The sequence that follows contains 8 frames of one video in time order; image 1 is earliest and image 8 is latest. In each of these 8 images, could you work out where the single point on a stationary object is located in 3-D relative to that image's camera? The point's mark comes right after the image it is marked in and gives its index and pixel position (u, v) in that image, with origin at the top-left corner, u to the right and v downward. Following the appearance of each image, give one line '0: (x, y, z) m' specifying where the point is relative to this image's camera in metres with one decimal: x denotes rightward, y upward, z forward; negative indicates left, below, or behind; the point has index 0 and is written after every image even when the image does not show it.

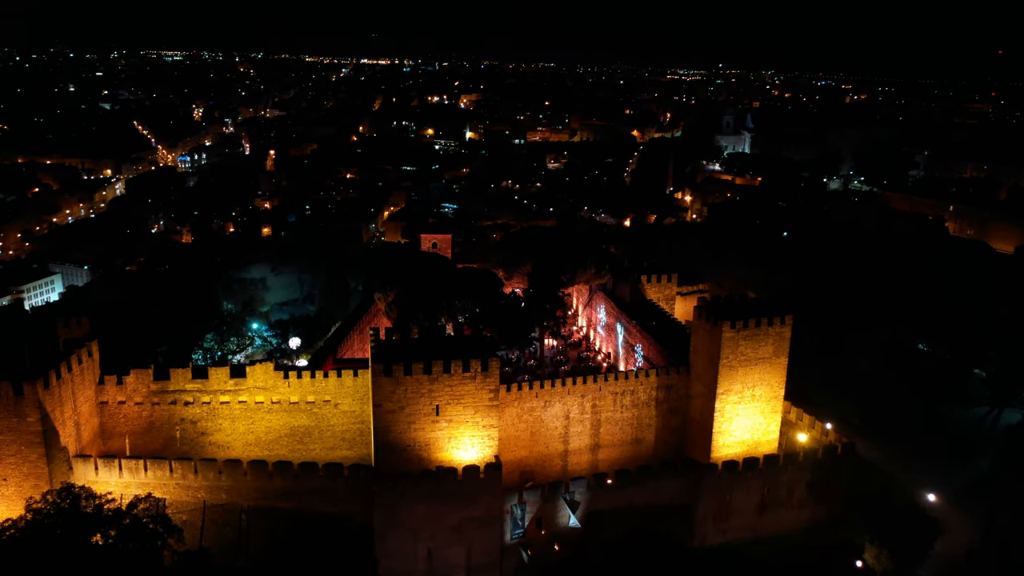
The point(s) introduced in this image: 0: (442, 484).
0: (-1.4, -4.0, +16.9) m
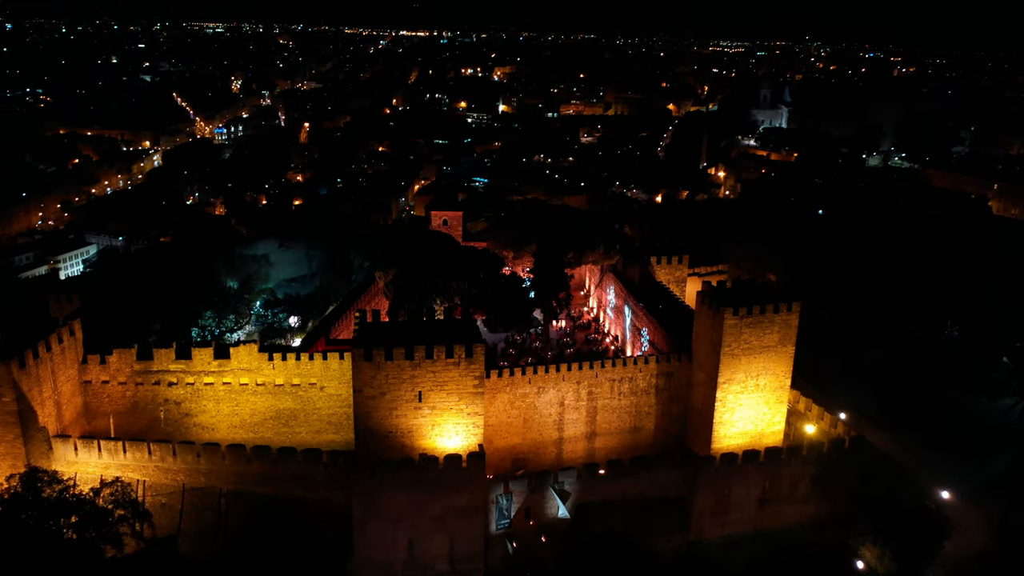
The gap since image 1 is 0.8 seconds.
0: (-1.8, -3.7, +16.4) m
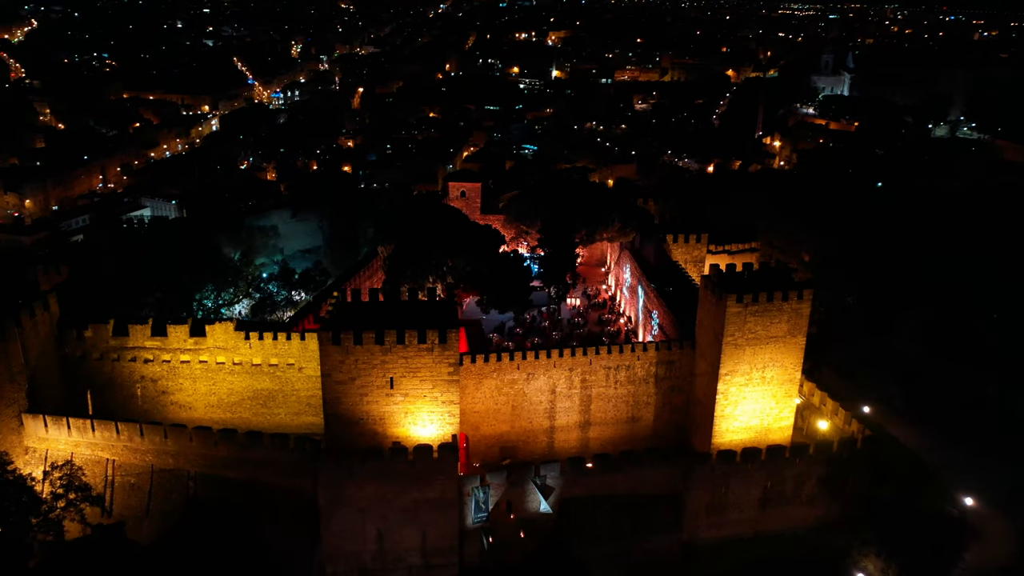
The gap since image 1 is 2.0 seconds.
0: (-2.3, -3.3, +15.6) m
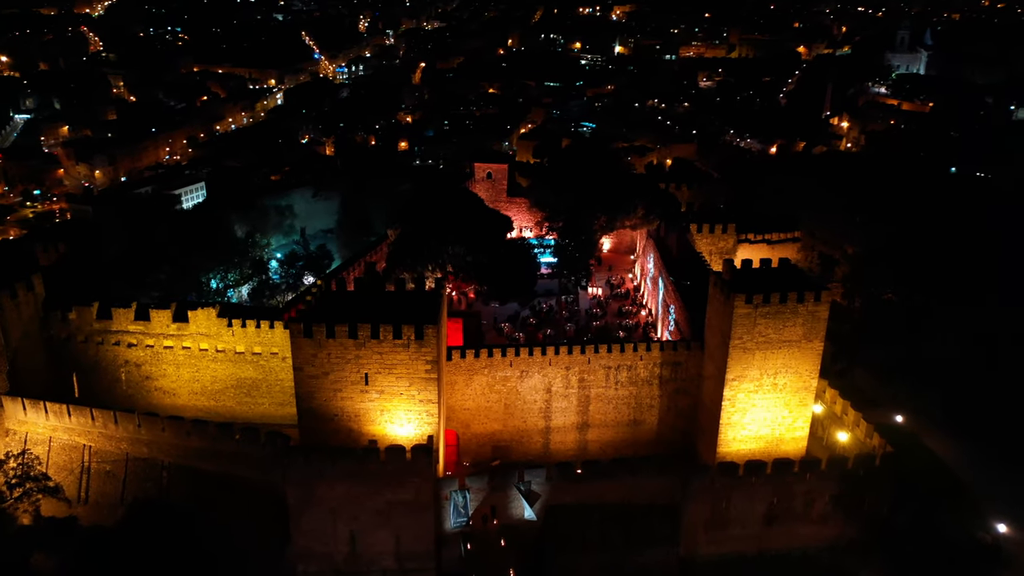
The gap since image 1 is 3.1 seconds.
0: (-2.7, -3.2, +14.9) m
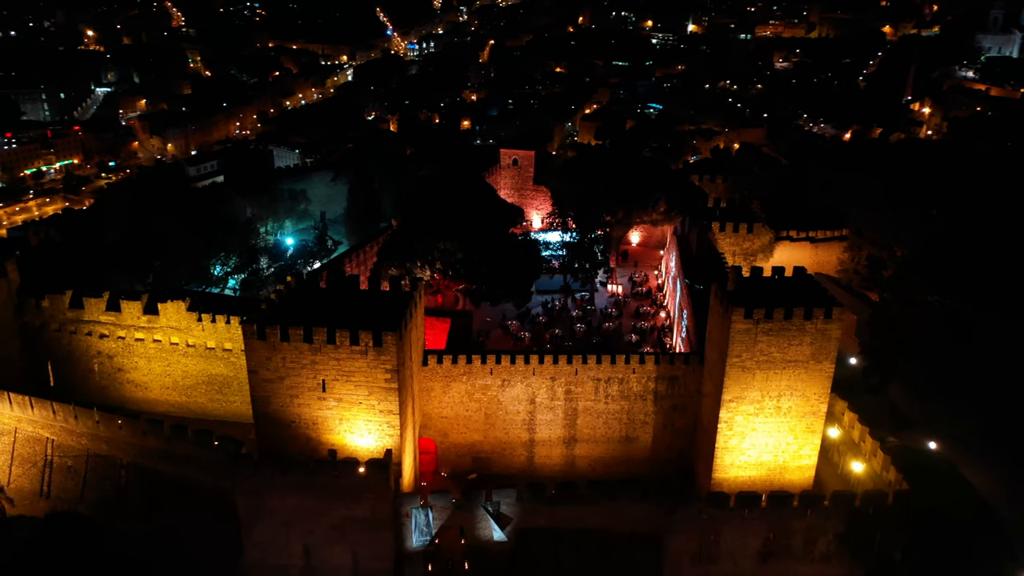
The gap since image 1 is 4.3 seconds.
0: (-3.4, -3.2, +14.0) m
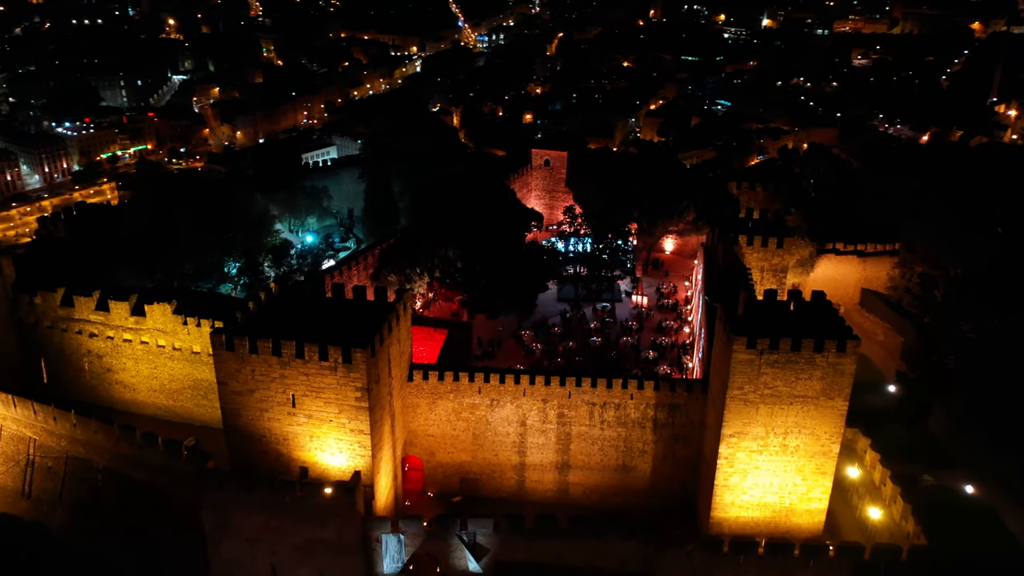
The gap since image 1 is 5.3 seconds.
0: (-3.8, -3.4, +13.4) m
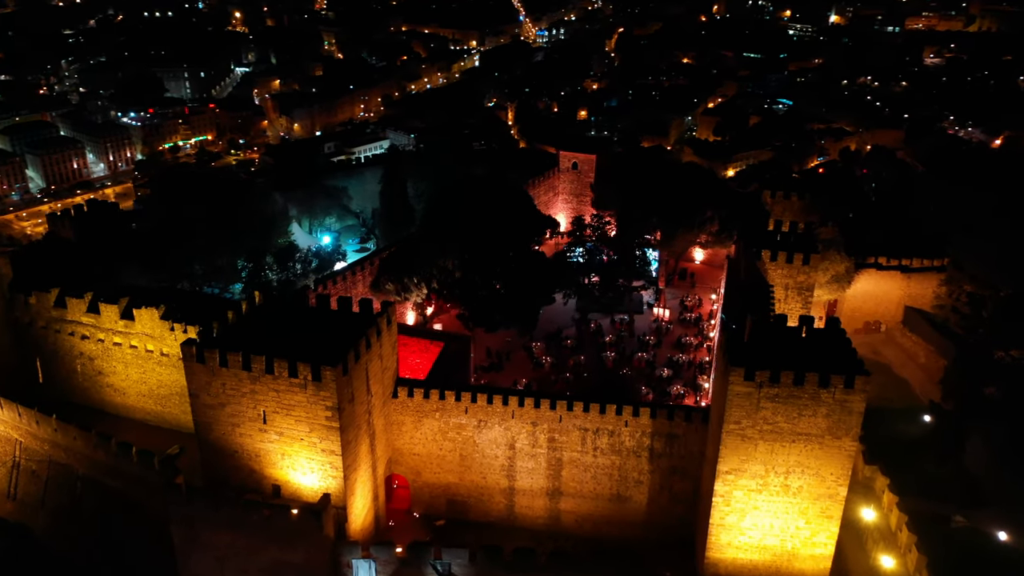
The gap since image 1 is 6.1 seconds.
0: (-4.2, -3.6, +12.9) m
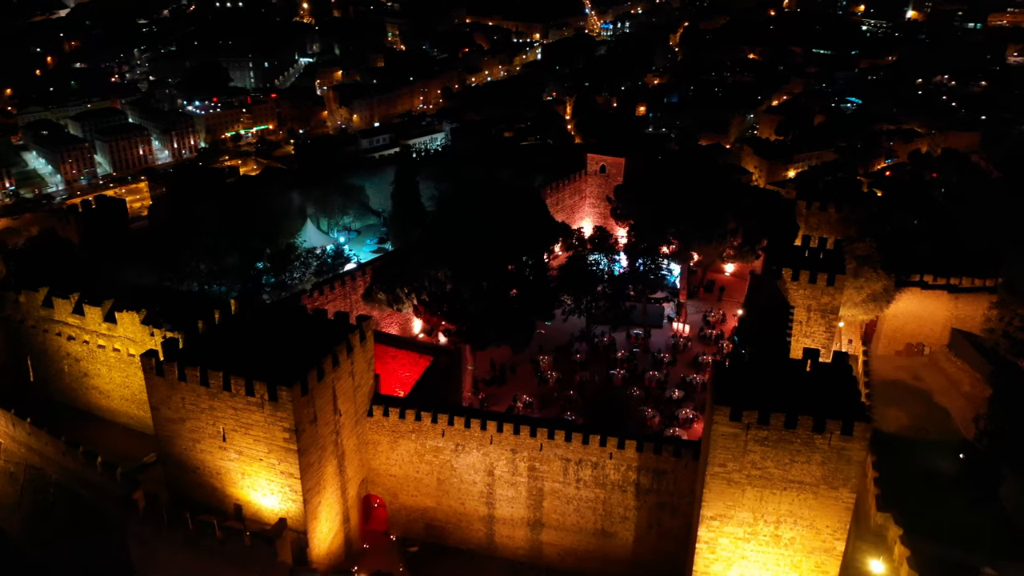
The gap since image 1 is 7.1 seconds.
0: (-4.7, -3.7, +12.4) m
